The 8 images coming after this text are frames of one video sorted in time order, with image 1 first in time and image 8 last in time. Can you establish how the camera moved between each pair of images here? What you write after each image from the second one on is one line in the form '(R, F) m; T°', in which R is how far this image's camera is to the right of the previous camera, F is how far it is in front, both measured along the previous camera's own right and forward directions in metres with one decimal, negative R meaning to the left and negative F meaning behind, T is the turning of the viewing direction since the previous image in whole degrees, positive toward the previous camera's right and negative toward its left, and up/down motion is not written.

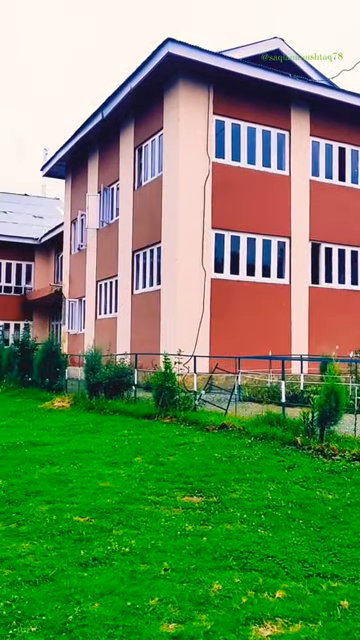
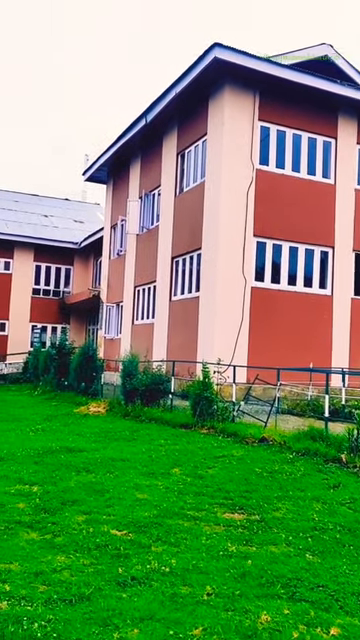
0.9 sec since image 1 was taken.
(-0.1, +0.2) m; -3°
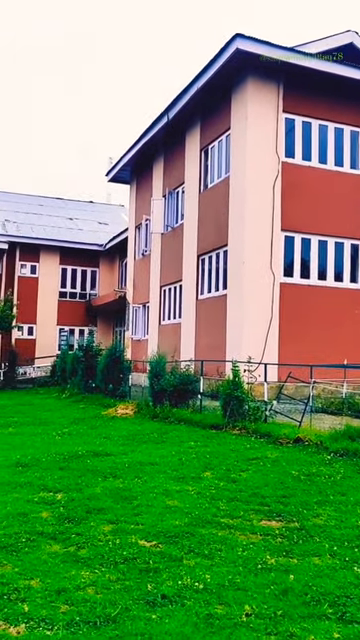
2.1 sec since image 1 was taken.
(0.0, +0.4) m; -3°
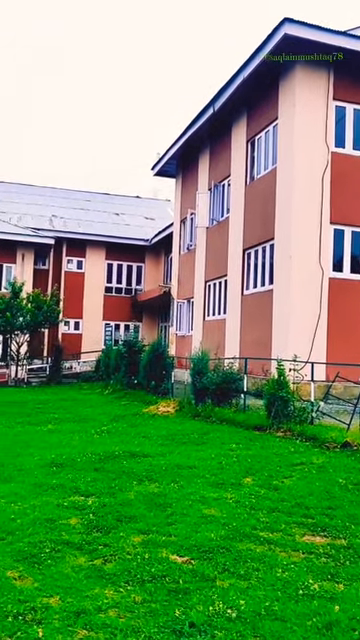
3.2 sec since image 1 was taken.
(+0.1, +0.4) m; -4°
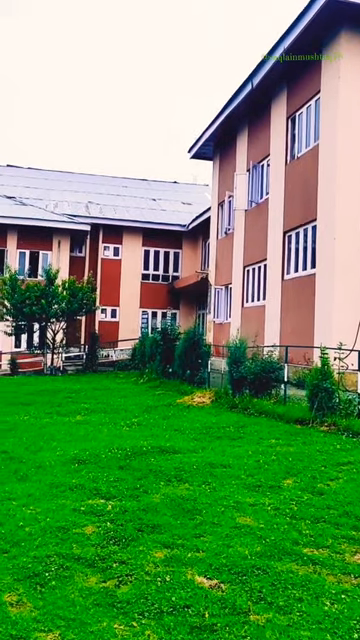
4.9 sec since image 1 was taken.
(+0.1, +0.7) m; -4°
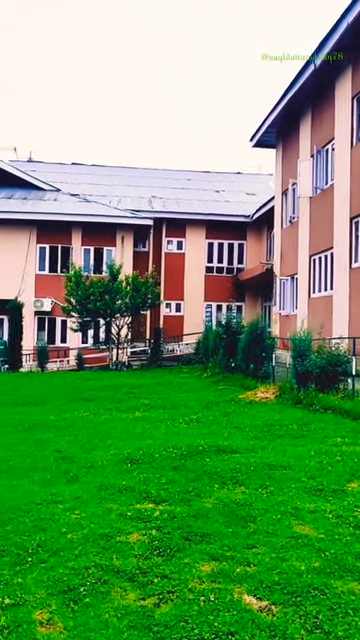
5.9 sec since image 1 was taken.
(+0.2, +0.4) m; -6°
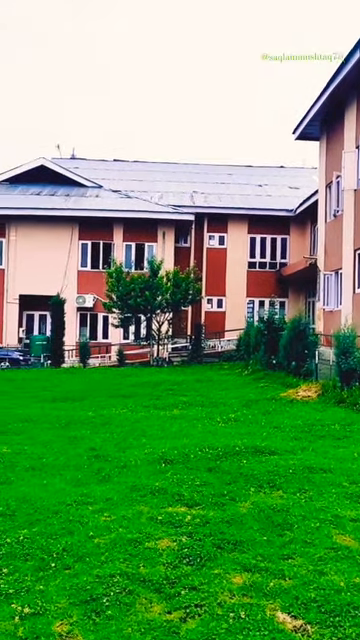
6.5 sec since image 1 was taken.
(+0.1, +0.2) m; -4°
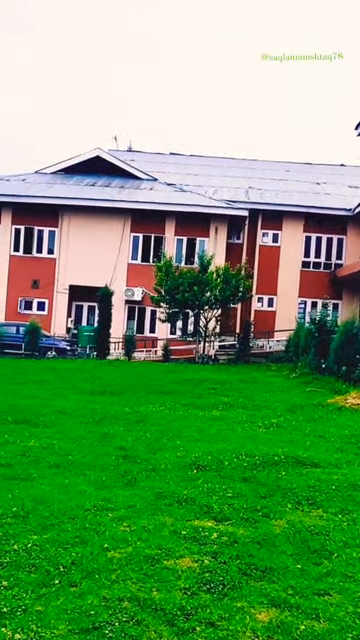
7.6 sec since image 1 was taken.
(+0.1, +0.5) m; -5°
